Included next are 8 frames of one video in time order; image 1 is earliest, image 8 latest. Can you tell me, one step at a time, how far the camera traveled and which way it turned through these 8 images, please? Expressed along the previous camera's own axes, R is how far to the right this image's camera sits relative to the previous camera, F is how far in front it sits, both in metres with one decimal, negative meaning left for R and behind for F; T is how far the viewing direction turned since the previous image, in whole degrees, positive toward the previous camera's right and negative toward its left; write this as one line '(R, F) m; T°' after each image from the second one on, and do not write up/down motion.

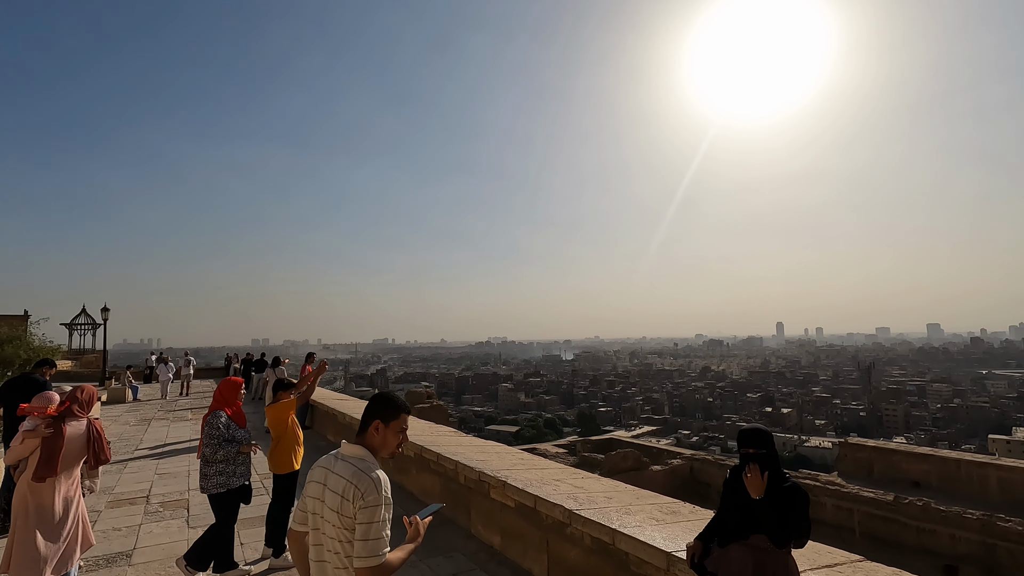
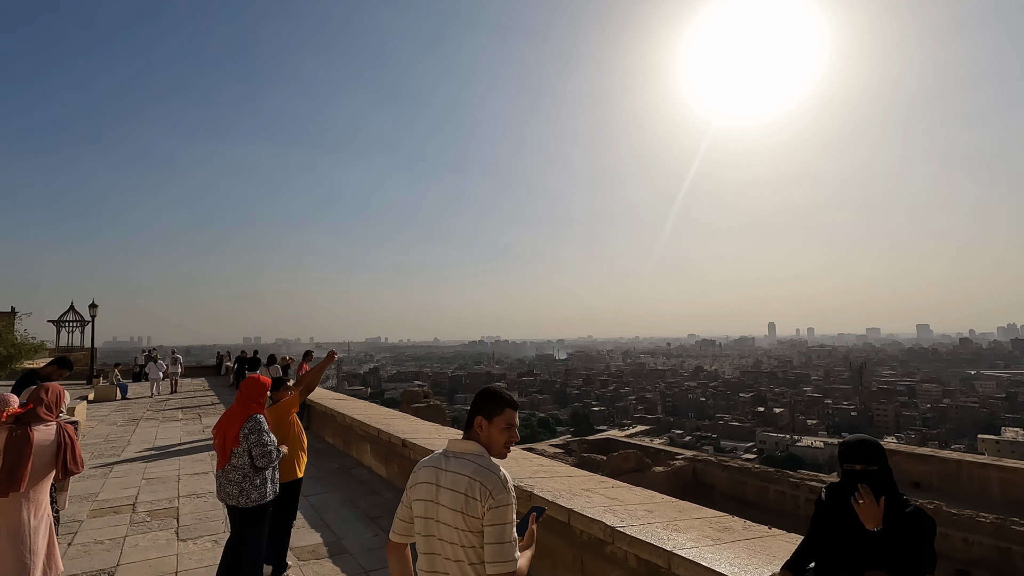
(-0.1, +0.2) m; +1°
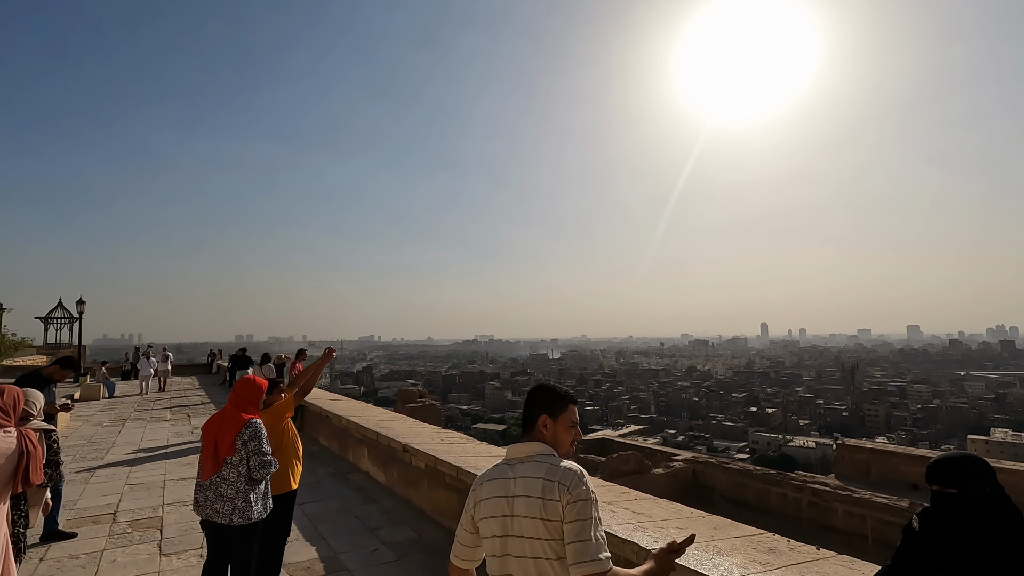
(-0.1, +0.2) m; +1°
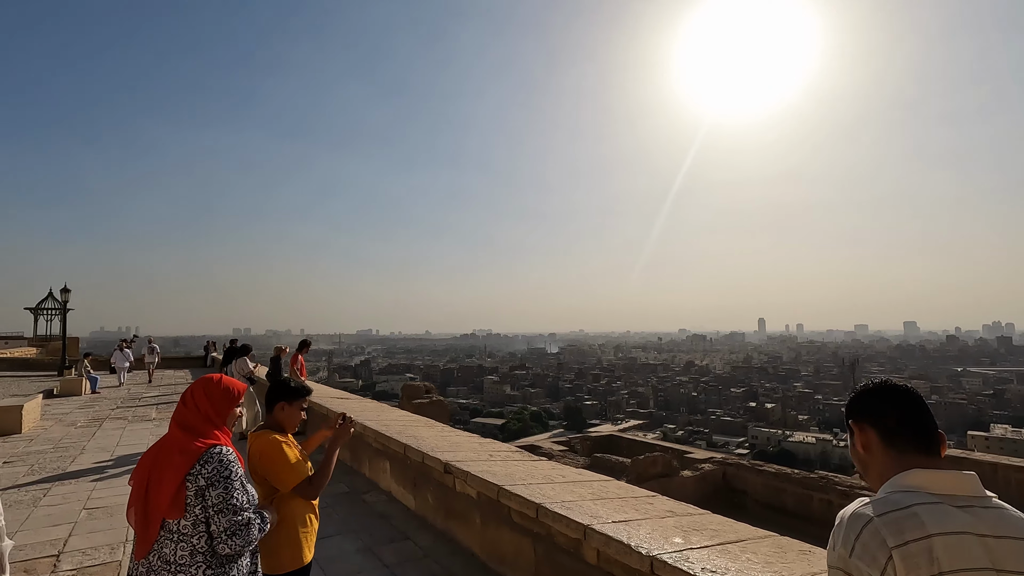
(-0.3, +0.7) m; 0°
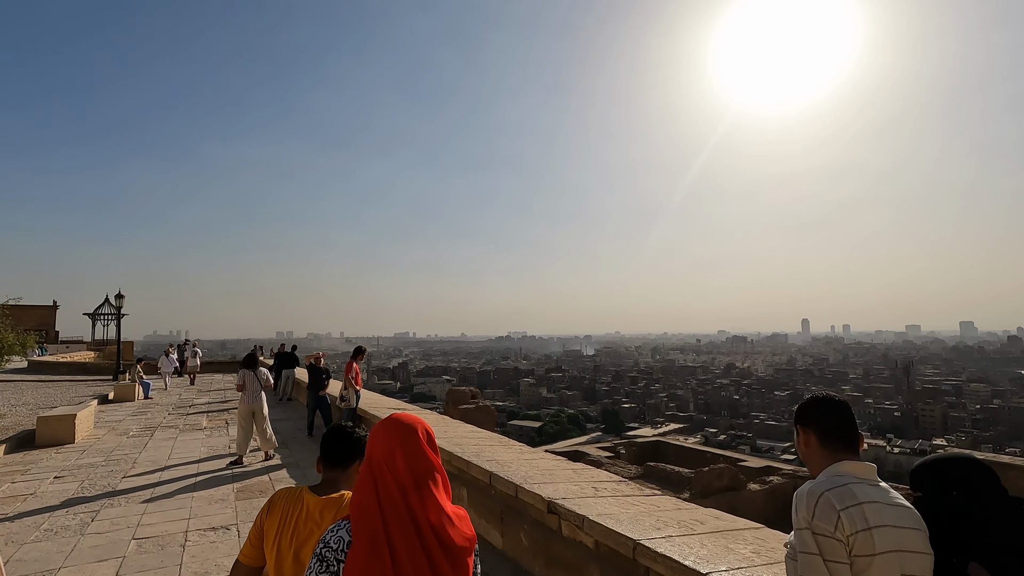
(-0.3, +0.4) m; -4°
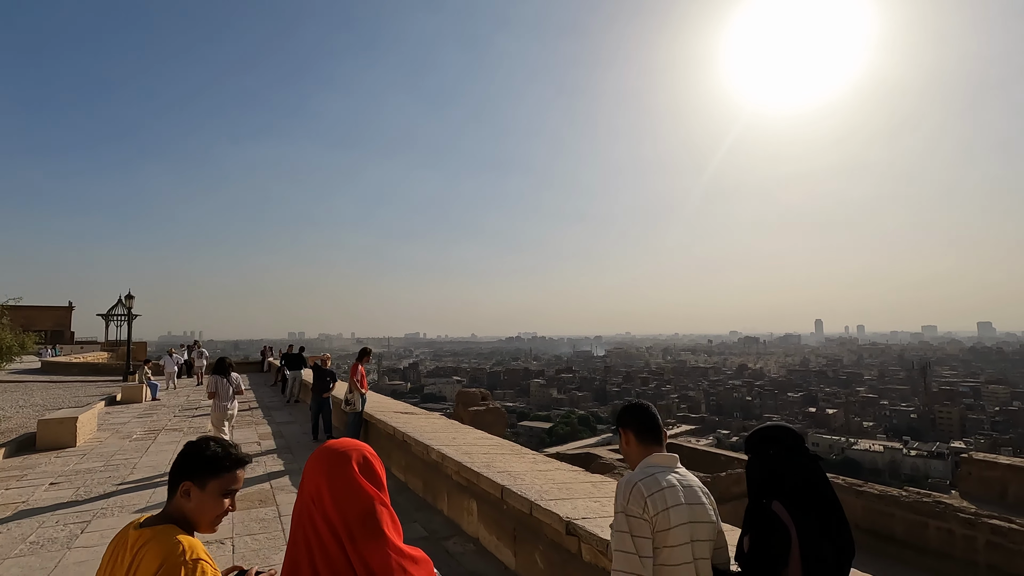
(0.0, +0.2) m; -1°
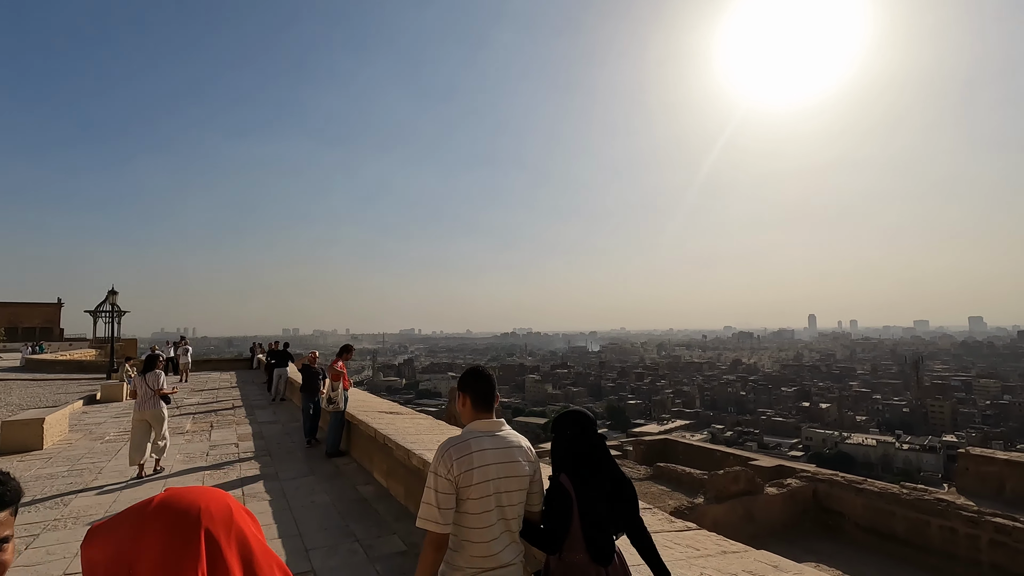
(0.0, +0.2) m; +1°
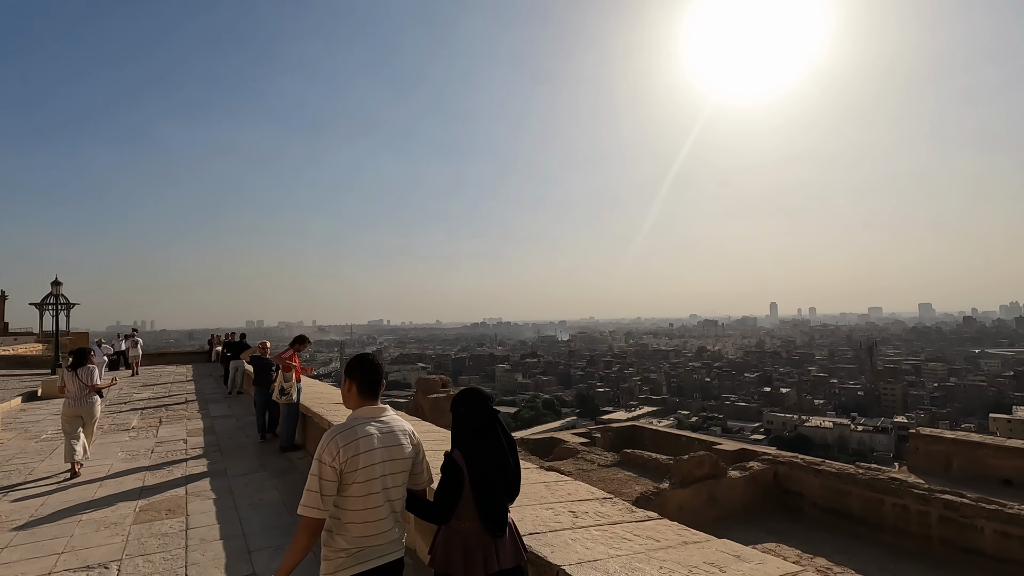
(+0.1, +0.1) m; +3°
